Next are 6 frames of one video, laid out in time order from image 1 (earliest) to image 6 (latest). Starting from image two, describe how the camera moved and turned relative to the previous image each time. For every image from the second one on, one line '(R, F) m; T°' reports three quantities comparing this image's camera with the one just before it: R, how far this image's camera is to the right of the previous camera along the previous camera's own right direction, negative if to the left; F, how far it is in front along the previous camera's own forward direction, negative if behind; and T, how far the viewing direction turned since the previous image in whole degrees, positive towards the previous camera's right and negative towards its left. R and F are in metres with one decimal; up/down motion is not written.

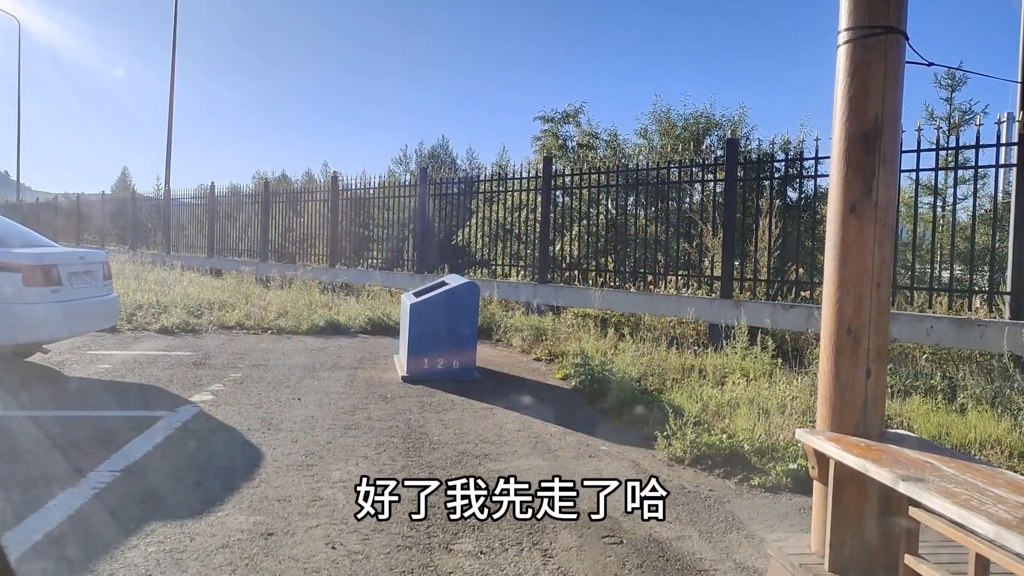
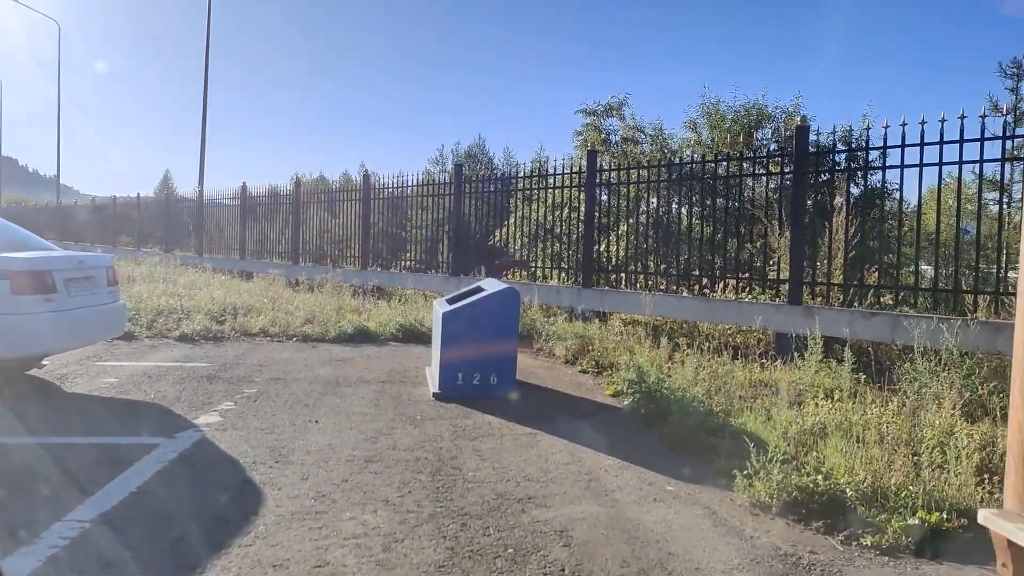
(-0.1, +0.8) m; -3°
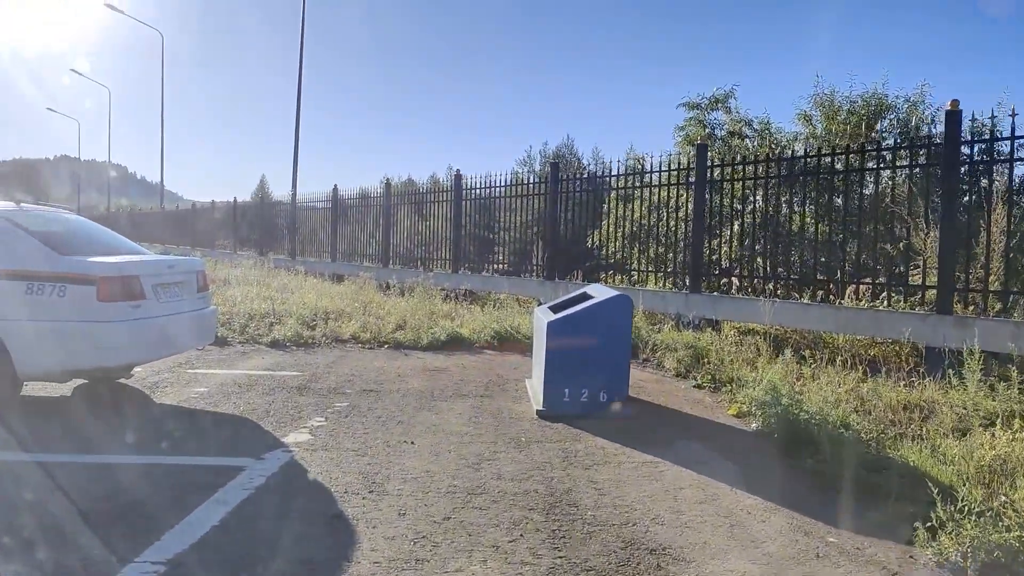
(-0.2, +0.6) m; -6°
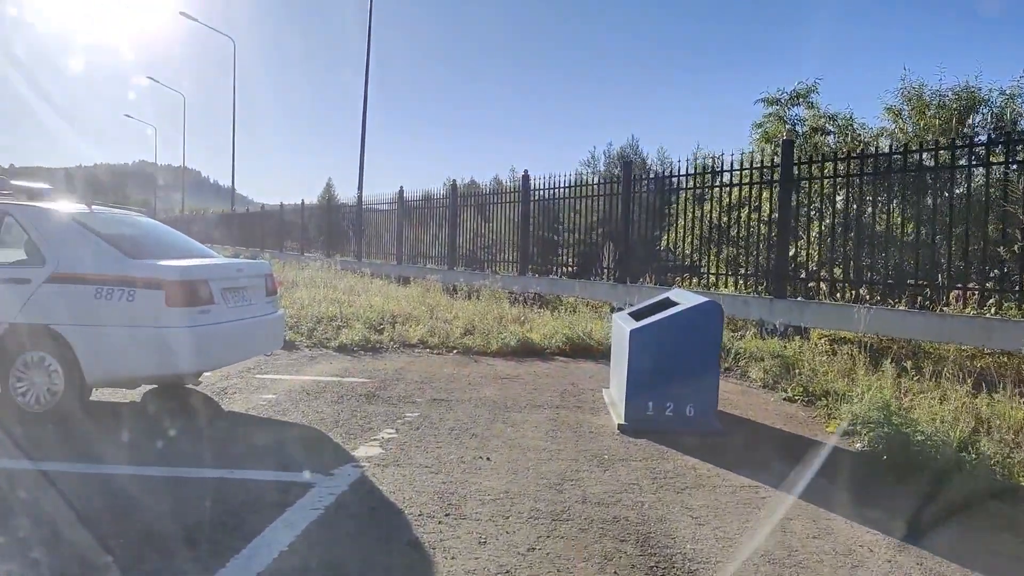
(-0.1, +0.3) m; -4°
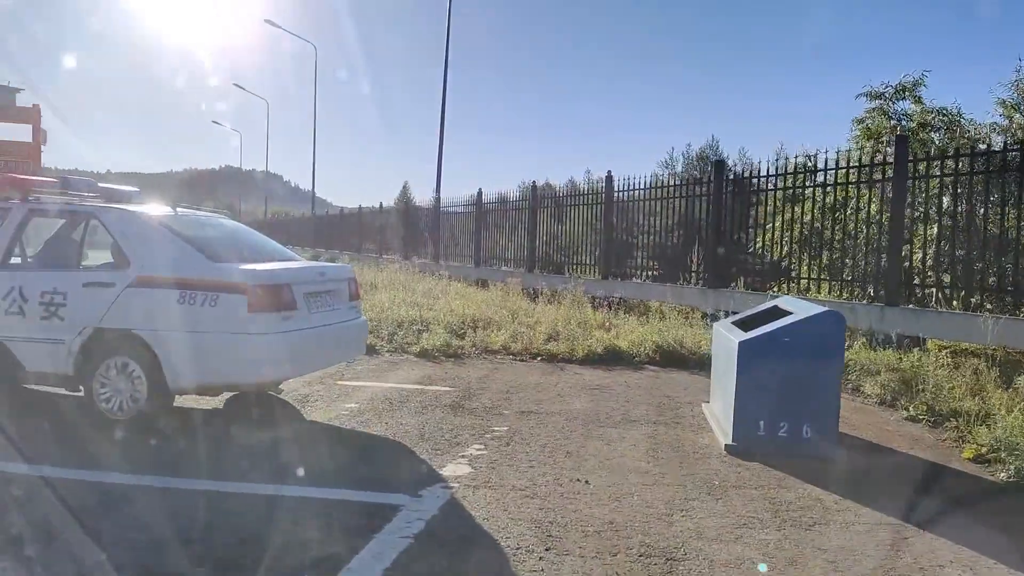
(-0.1, +0.4) m; -5°
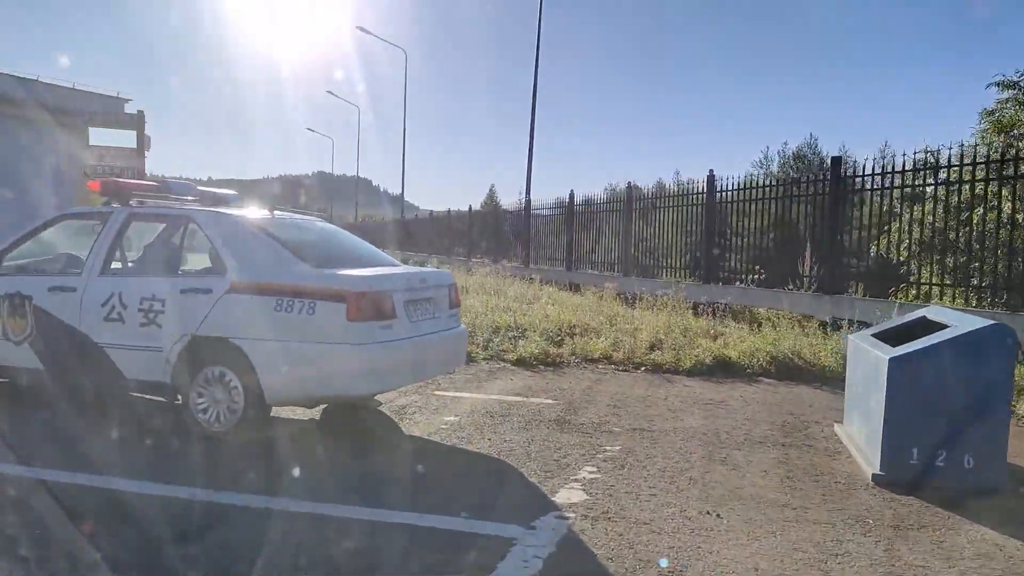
(-0.2, +0.4) m; -6°
